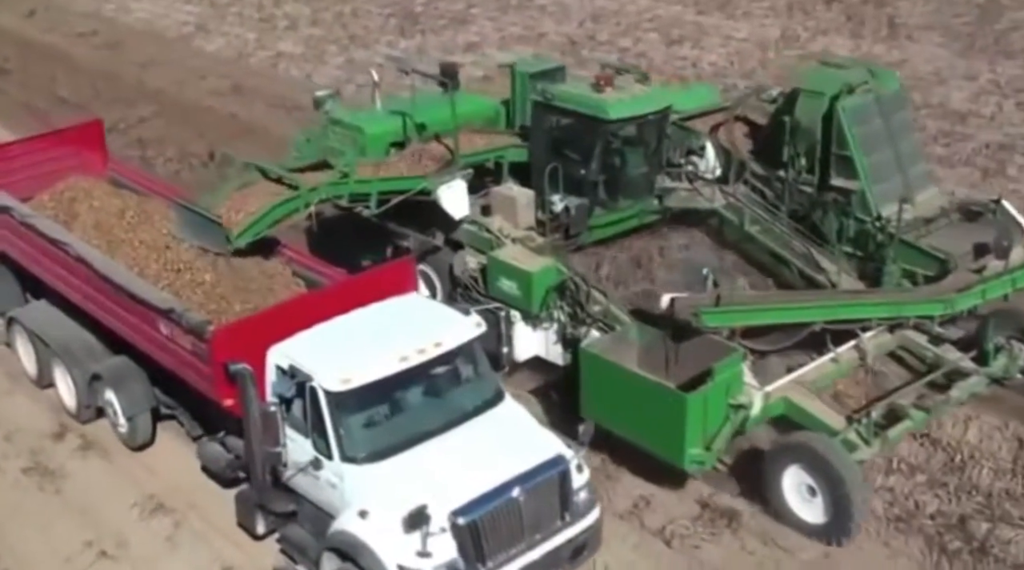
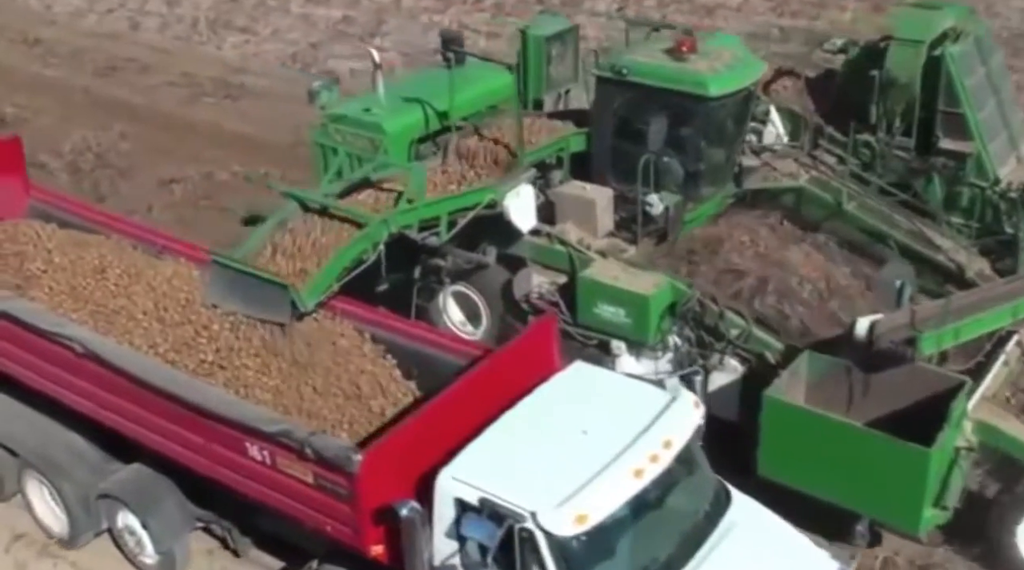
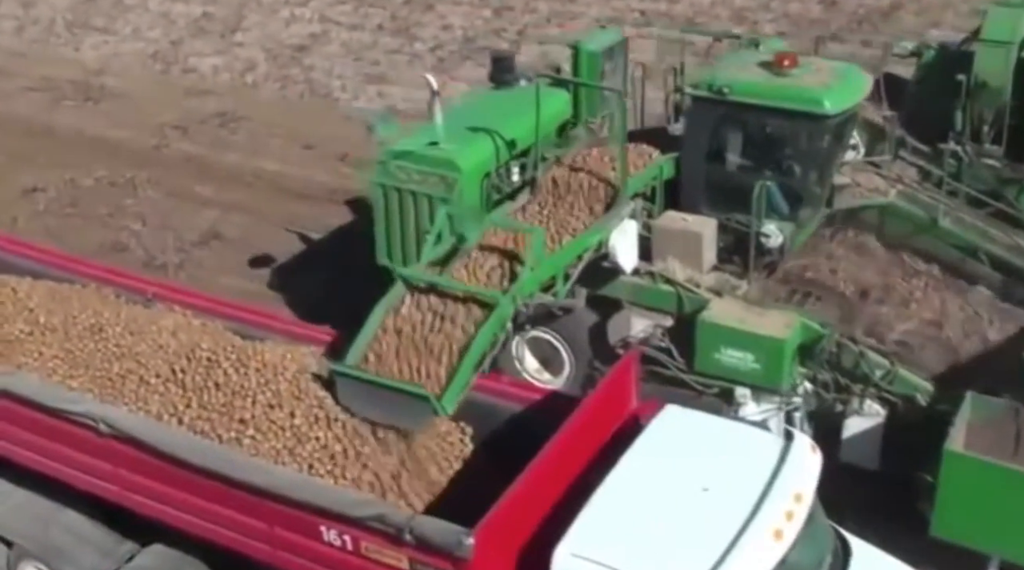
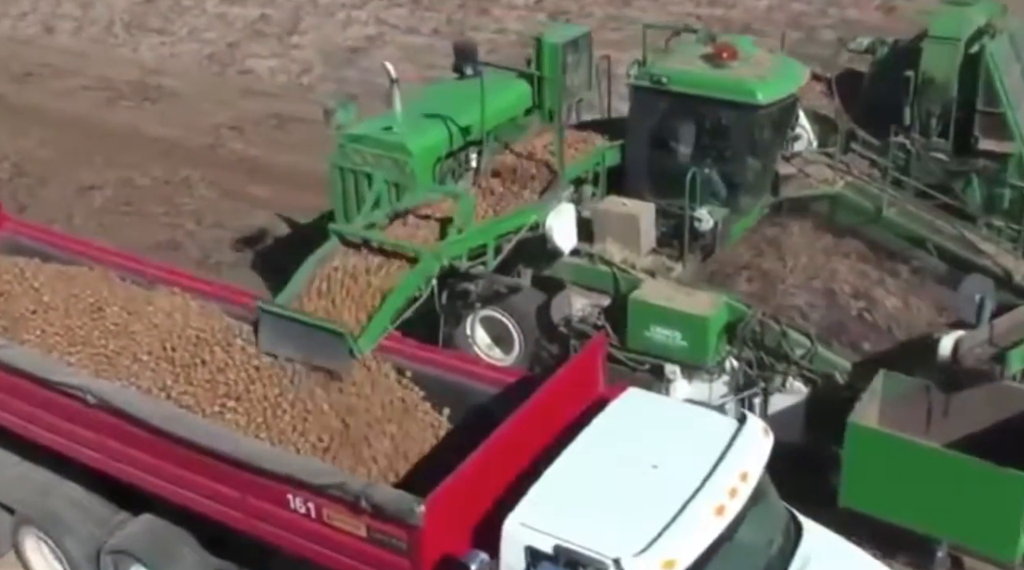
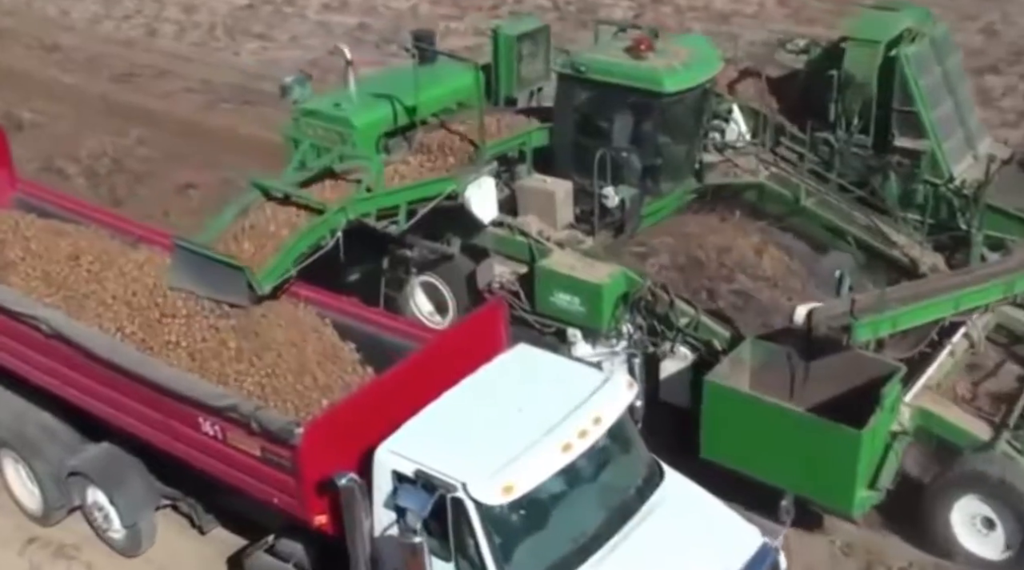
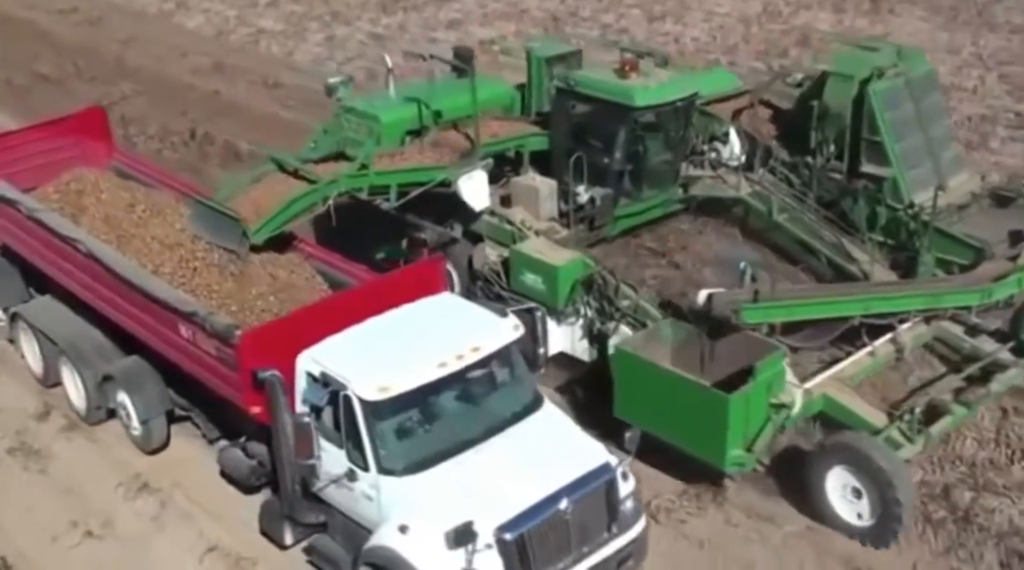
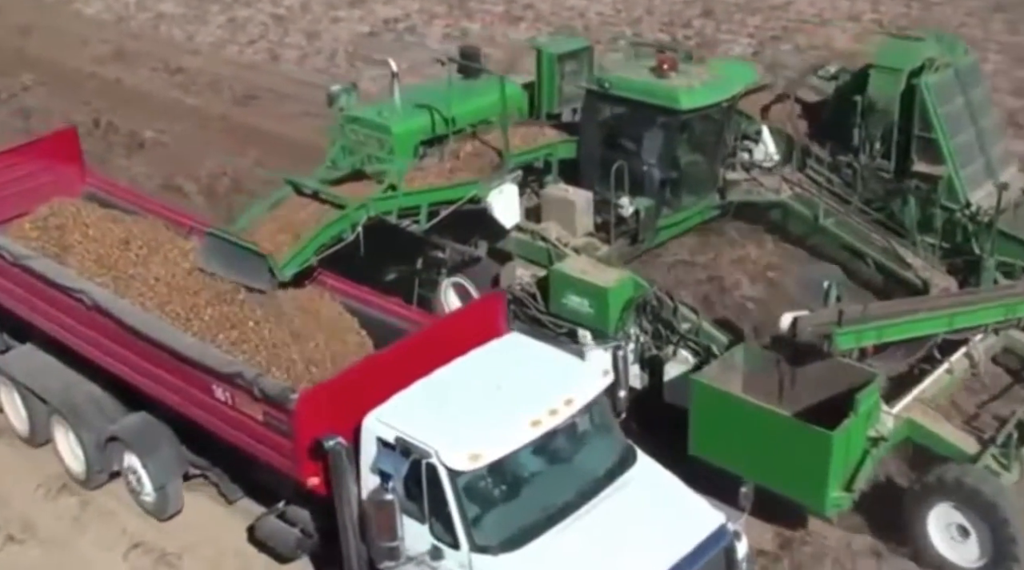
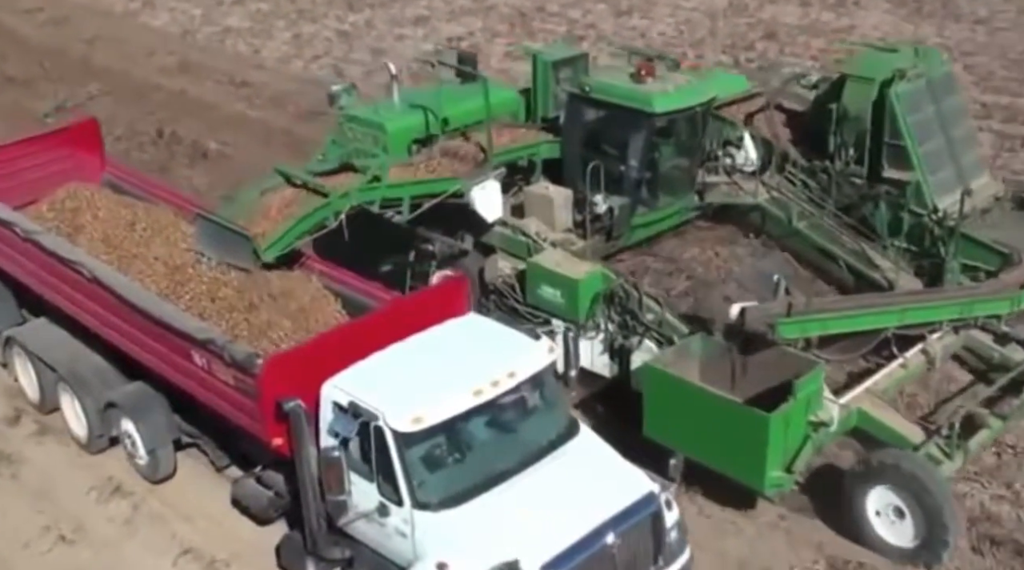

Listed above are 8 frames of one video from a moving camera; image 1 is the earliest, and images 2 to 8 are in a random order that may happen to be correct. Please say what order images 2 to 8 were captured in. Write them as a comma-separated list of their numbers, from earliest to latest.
6, 8, 7, 5, 2, 4, 3
